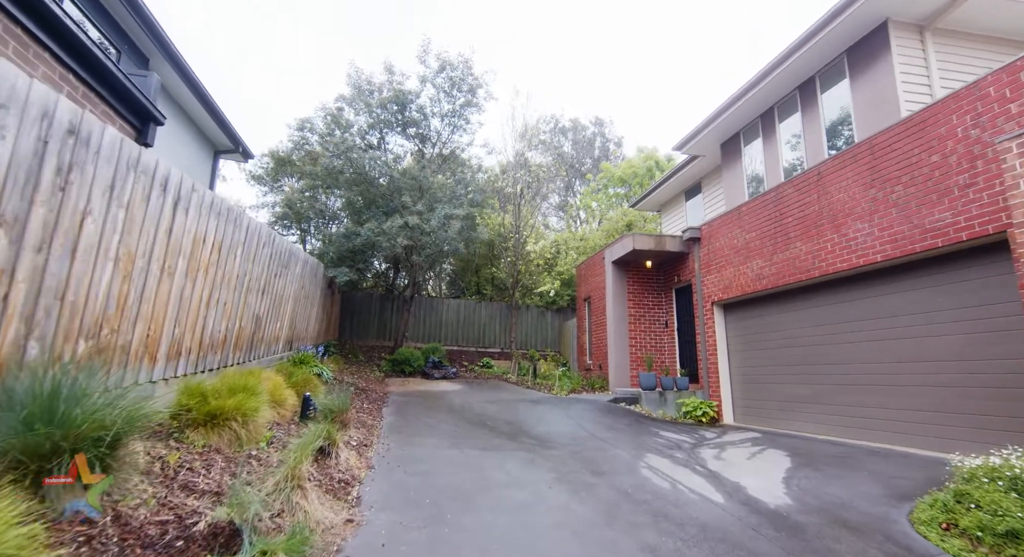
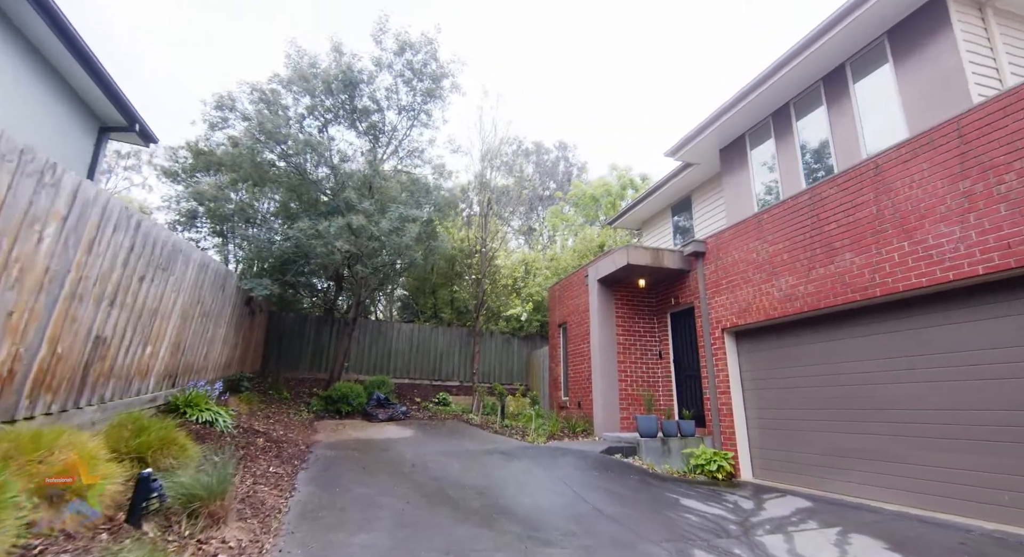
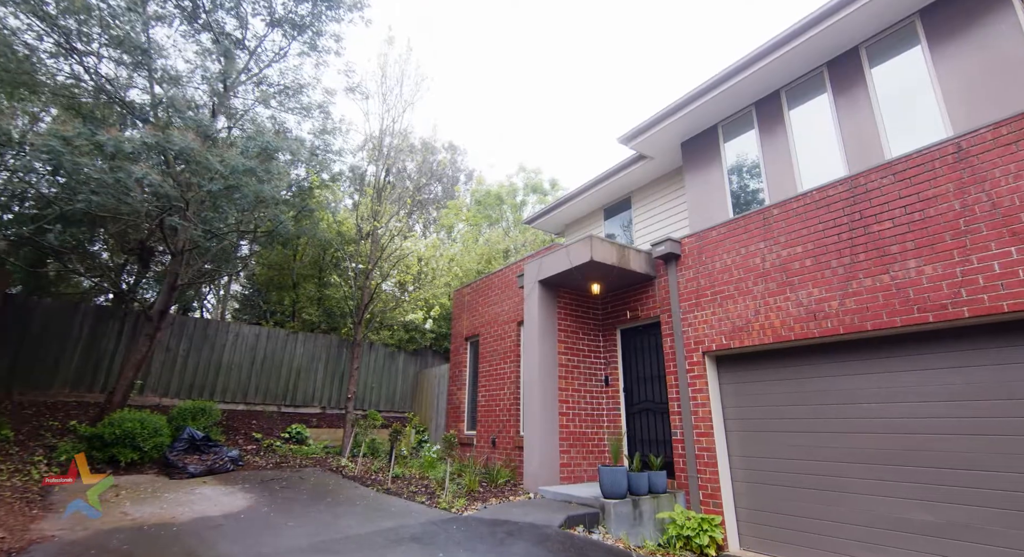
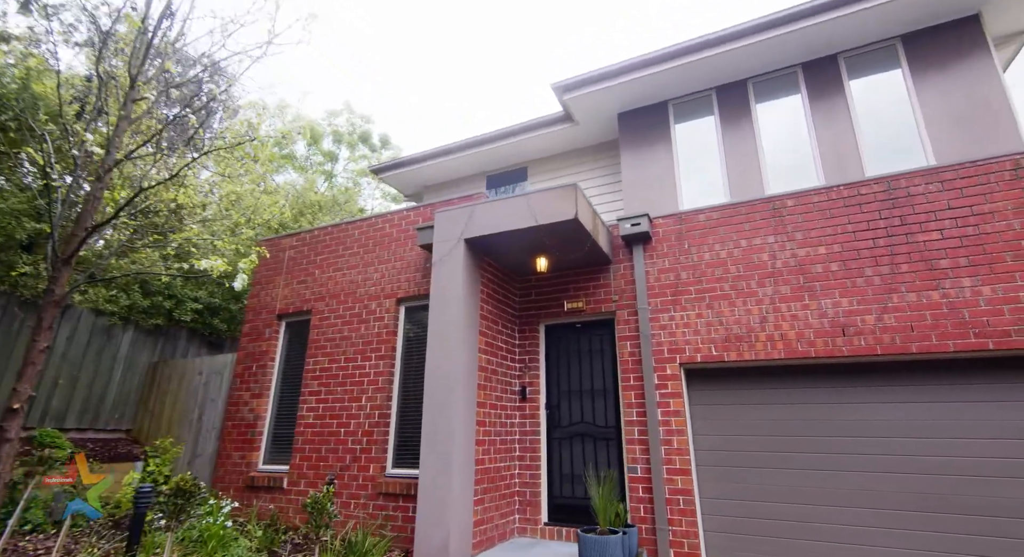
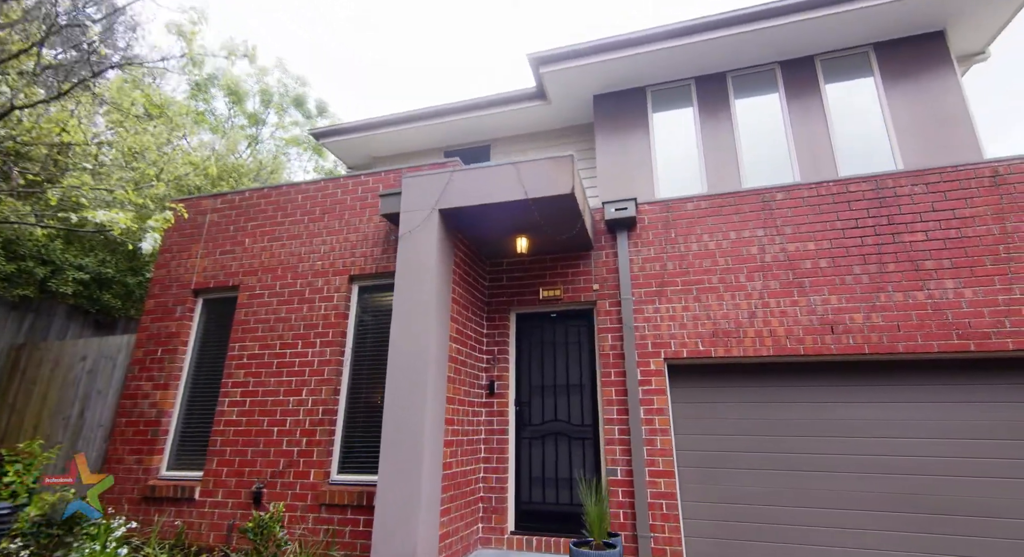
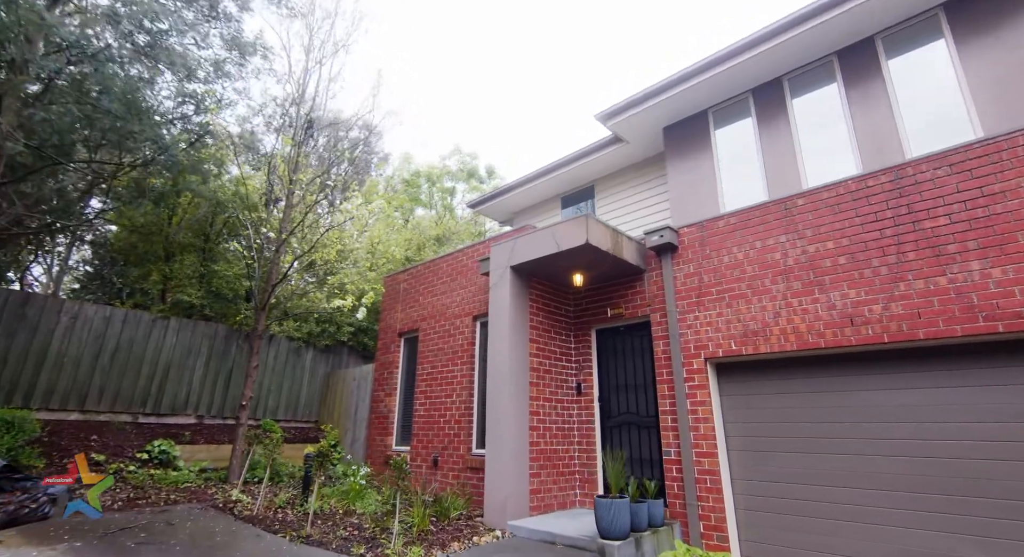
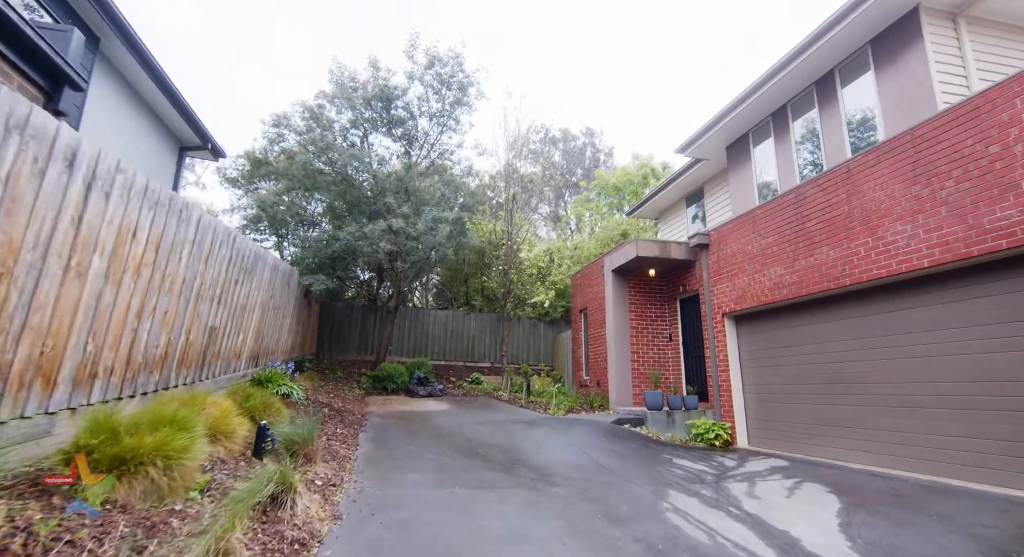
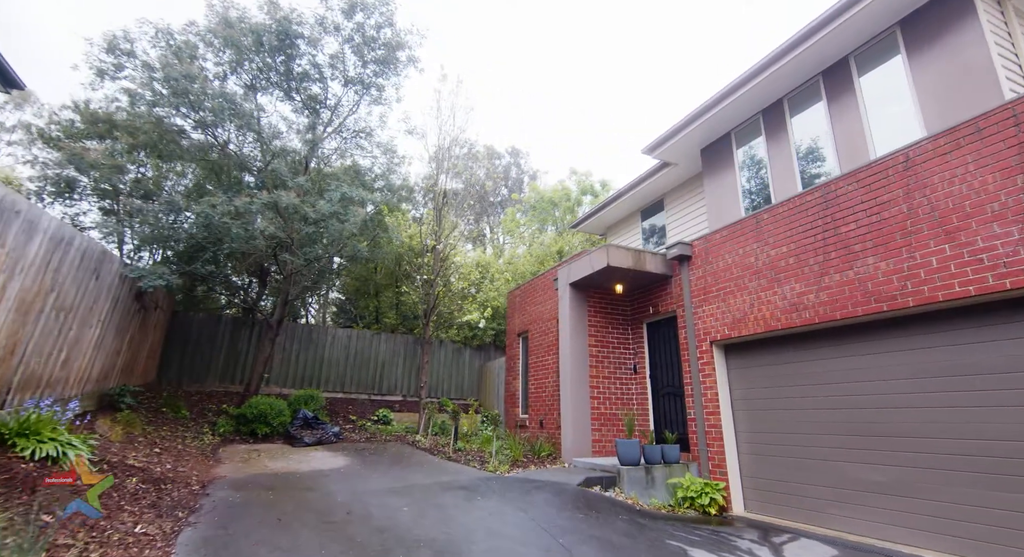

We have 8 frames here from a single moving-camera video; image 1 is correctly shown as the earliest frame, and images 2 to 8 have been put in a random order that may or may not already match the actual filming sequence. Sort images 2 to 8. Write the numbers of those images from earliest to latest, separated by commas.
7, 2, 8, 3, 6, 4, 5
